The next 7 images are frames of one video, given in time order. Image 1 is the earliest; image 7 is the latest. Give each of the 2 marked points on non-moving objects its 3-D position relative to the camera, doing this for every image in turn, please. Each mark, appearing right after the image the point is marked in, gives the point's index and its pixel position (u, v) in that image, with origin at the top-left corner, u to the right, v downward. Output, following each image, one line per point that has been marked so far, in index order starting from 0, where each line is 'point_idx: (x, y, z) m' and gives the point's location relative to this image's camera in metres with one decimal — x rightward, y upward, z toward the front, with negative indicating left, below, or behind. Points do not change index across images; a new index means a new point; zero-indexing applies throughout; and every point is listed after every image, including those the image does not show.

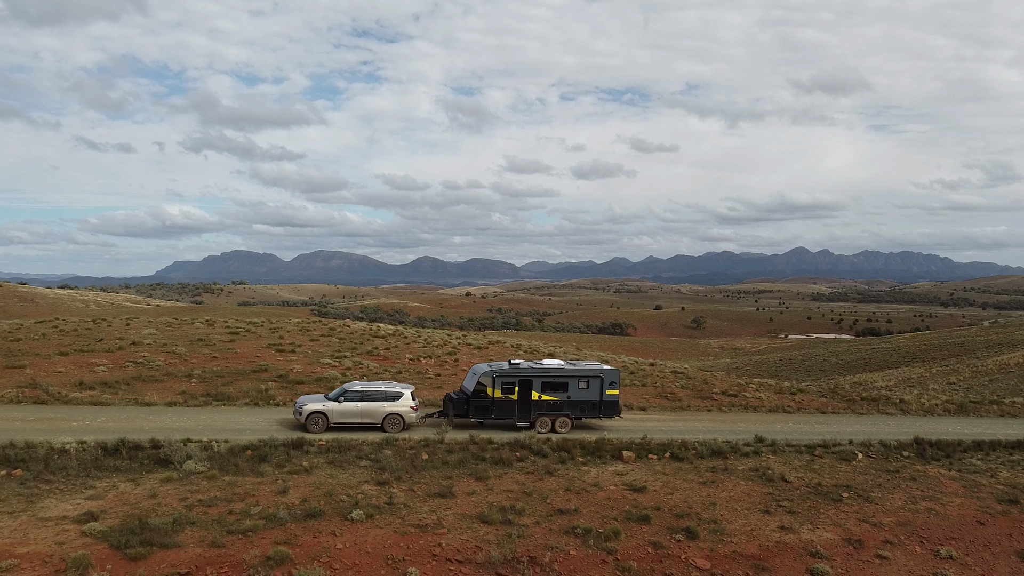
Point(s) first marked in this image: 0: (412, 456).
0: (-1.8, -3.1, +13.3) m
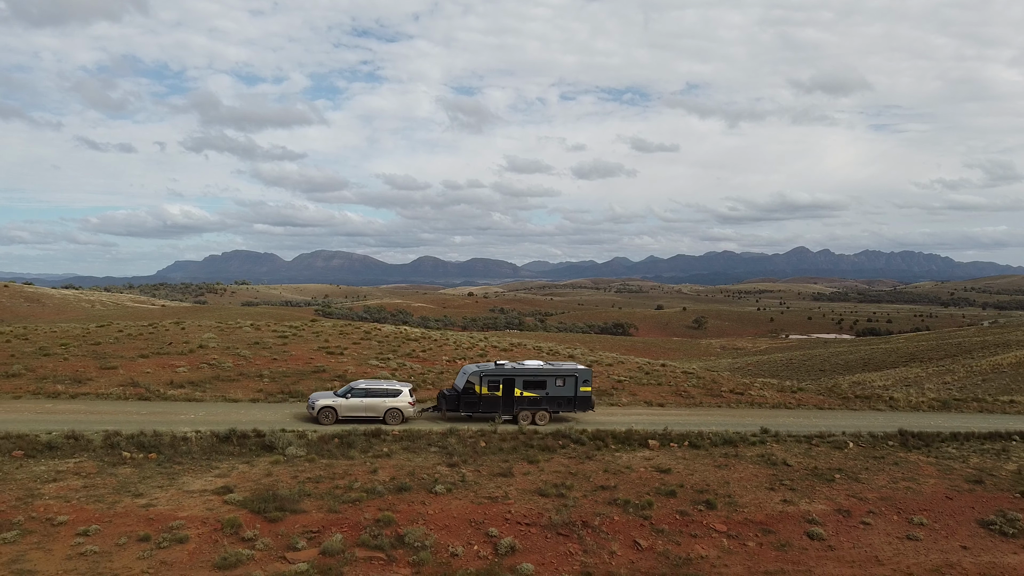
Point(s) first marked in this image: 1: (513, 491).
0: (-0.8, -3.4, +15.8) m
1: (+0.1, -3.8, +13.7) m
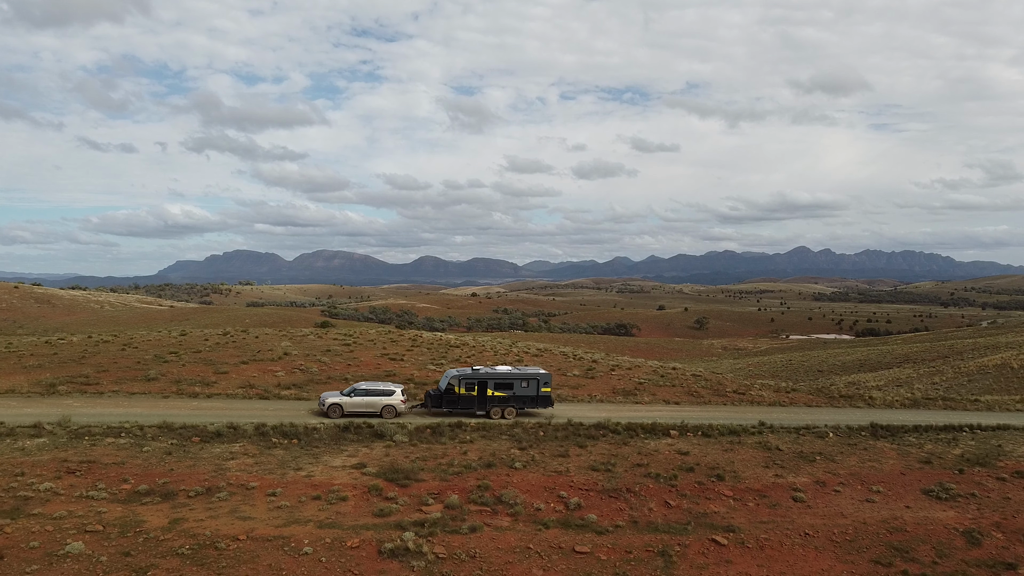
0: (+0.6, -4.0, +20.2) m
1: (+1.5, -4.4, +18.1) m
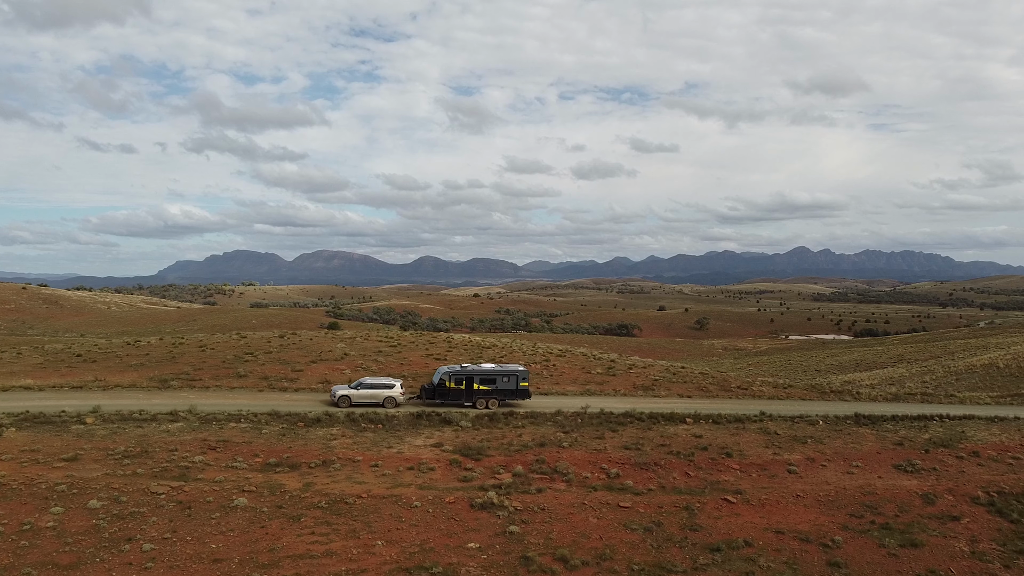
0: (+2.0, -4.4, +24.3) m
1: (+3.0, -4.8, +22.2) m
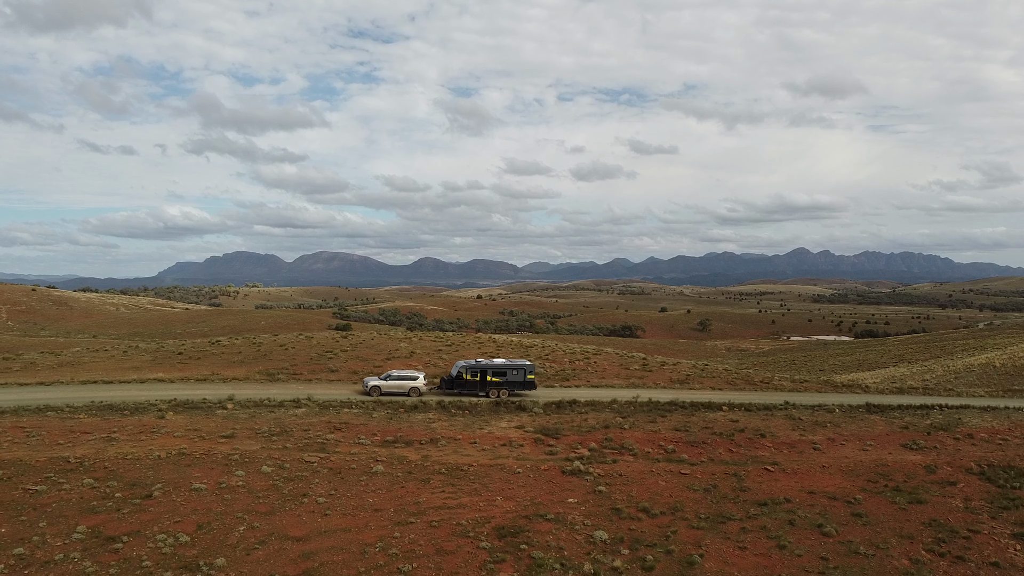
0: (+4.5, -4.7, +28.5) m
1: (+5.4, -5.1, +26.4) m
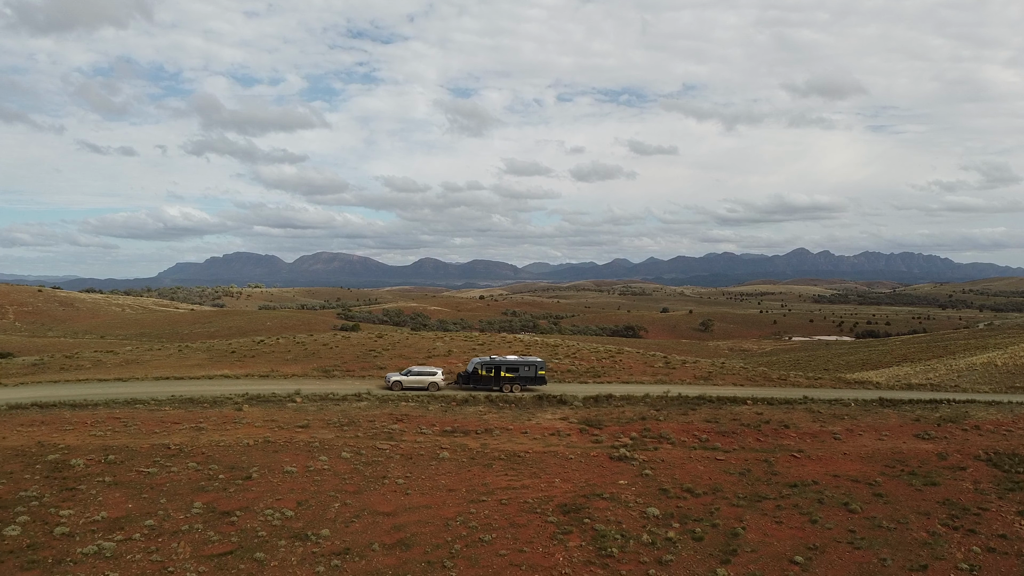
0: (+6.2, -4.8, +30.8) m
1: (+7.1, -5.2, +28.6) m
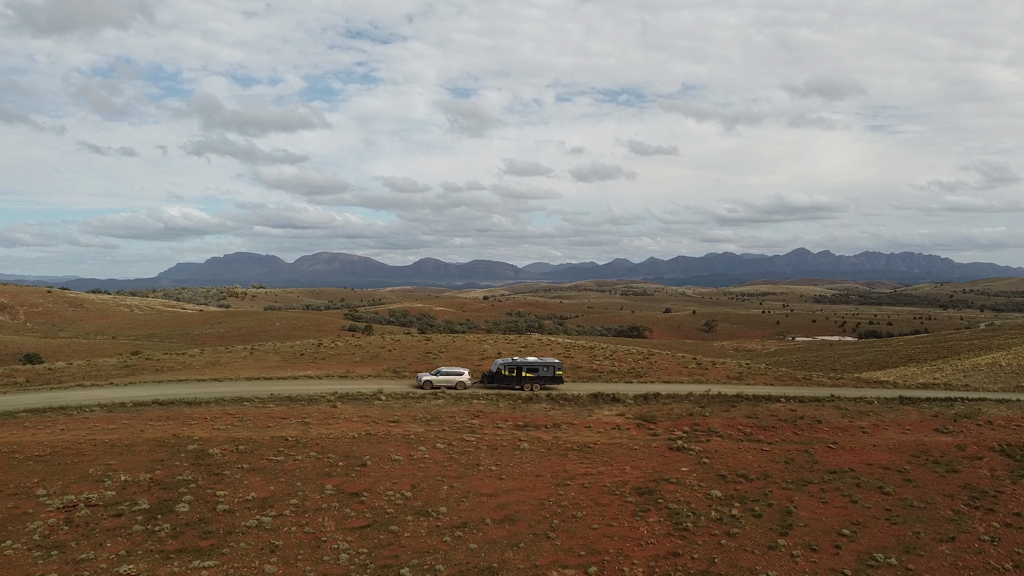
0: (+8.9, -5.2, +34.0) m
1: (+9.8, -5.6, +31.9) m
